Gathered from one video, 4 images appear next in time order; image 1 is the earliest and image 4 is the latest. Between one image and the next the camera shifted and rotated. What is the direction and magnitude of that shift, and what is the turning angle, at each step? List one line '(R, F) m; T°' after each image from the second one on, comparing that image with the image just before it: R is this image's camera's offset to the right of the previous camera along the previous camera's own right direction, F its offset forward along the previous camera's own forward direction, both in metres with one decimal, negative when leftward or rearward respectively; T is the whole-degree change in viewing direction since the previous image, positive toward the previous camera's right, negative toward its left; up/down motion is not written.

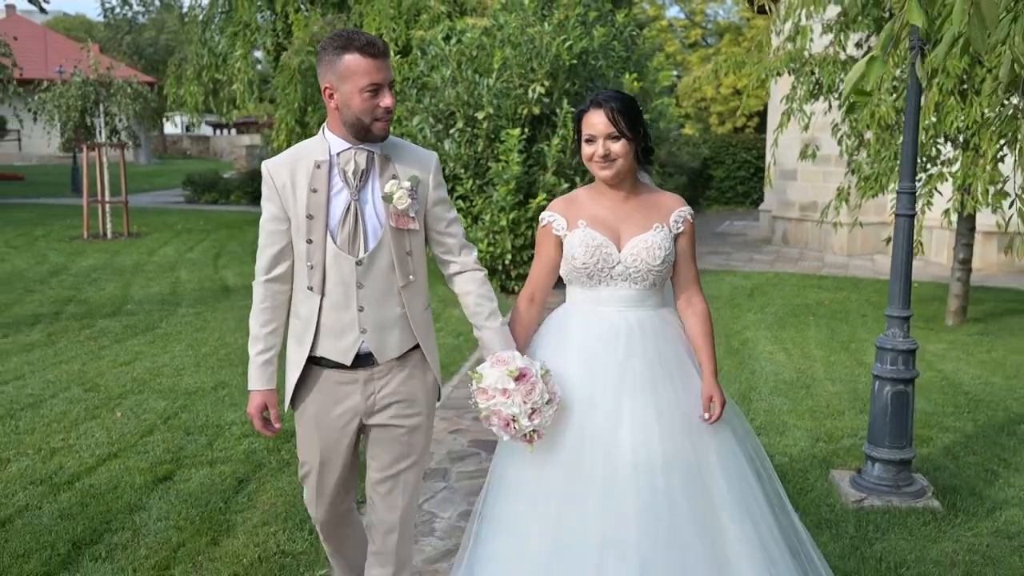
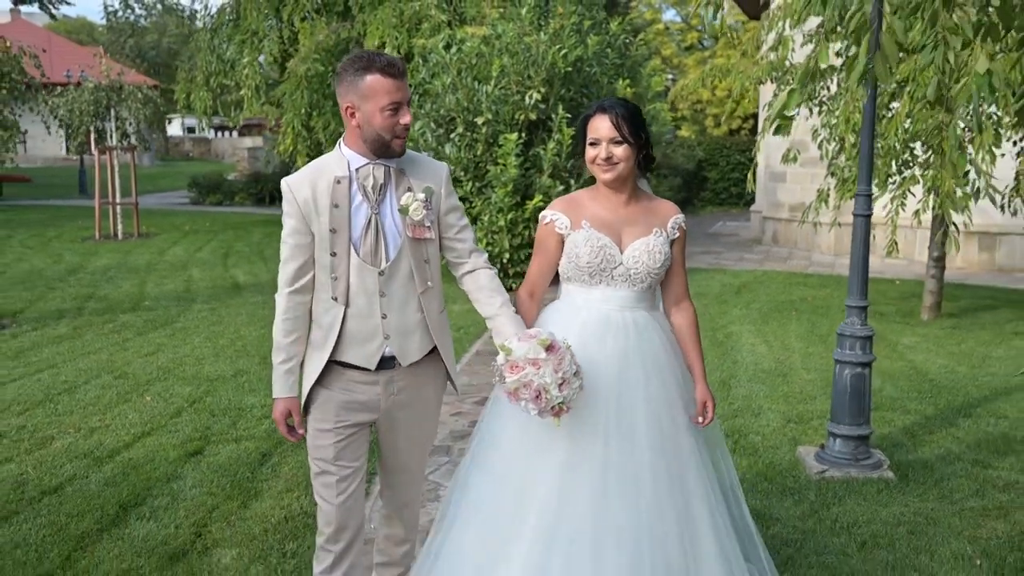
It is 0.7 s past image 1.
(0.0, -0.4) m; 0°
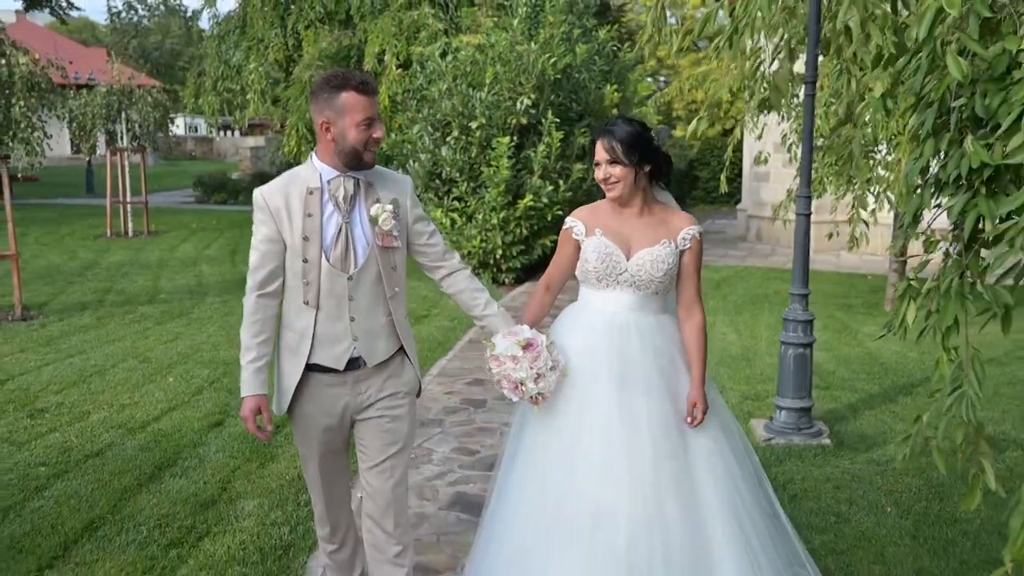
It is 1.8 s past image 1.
(+0.1, -0.6) m; 0°
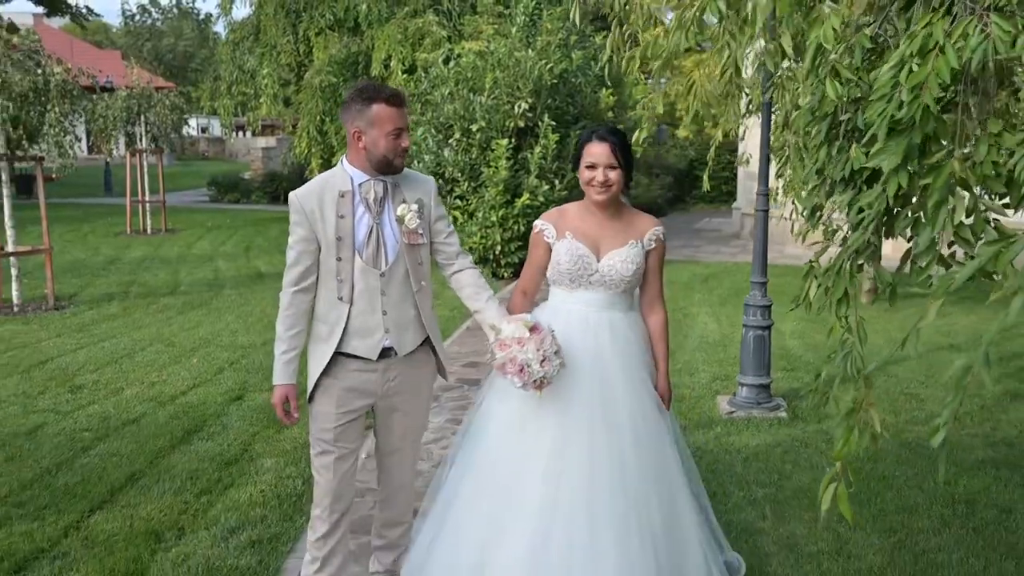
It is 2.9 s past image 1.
(+0.1, -0.6) m; -1°
